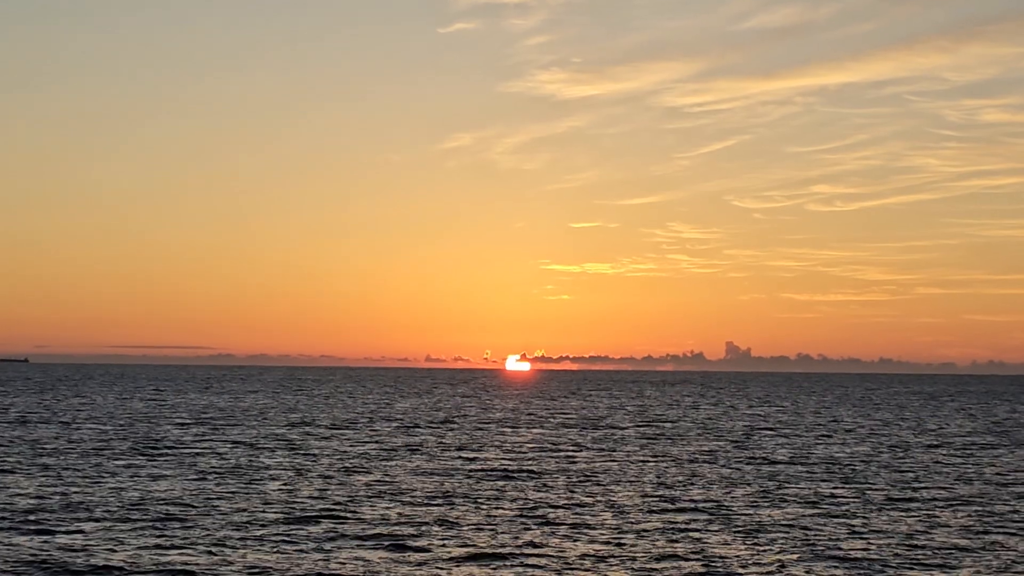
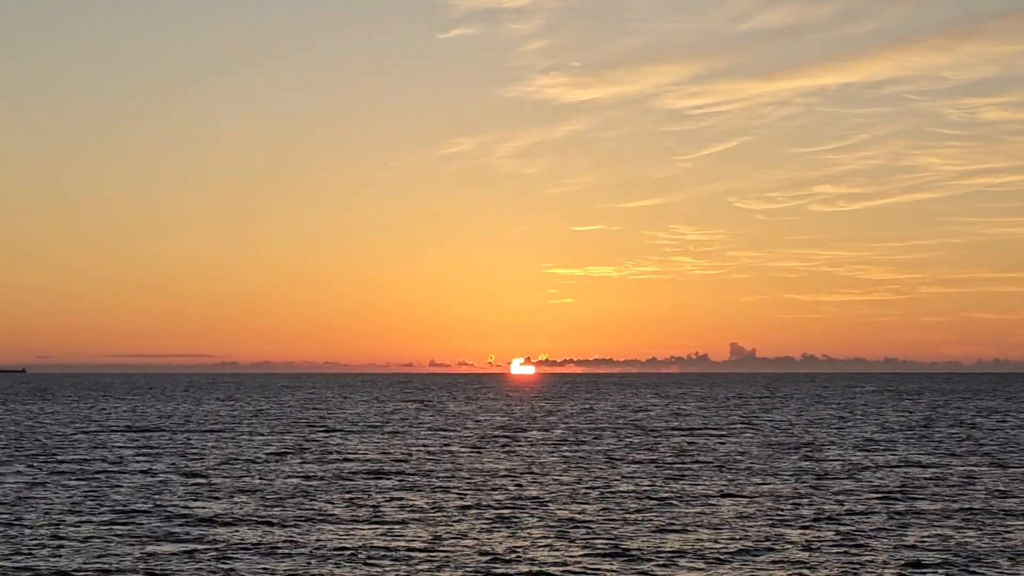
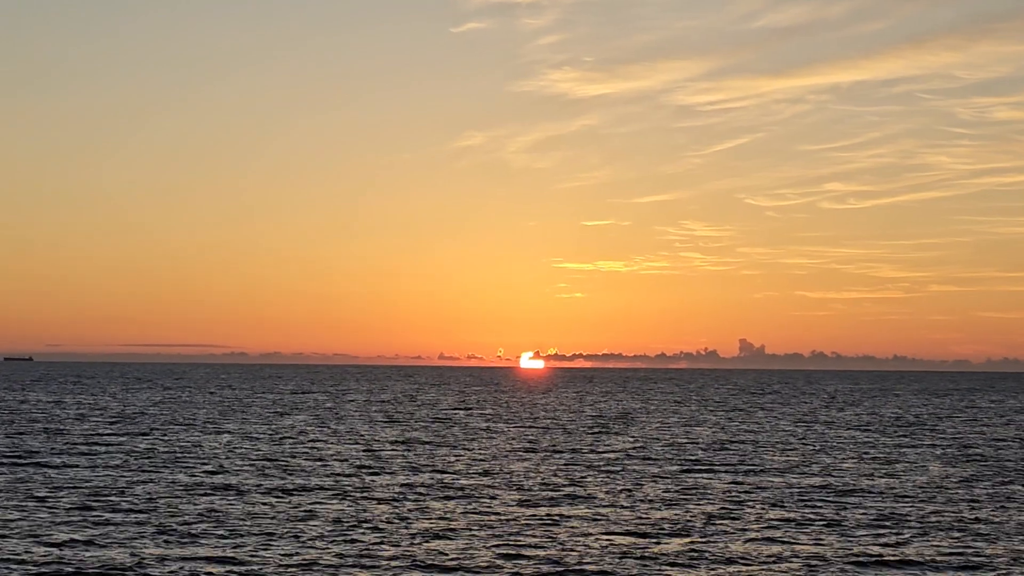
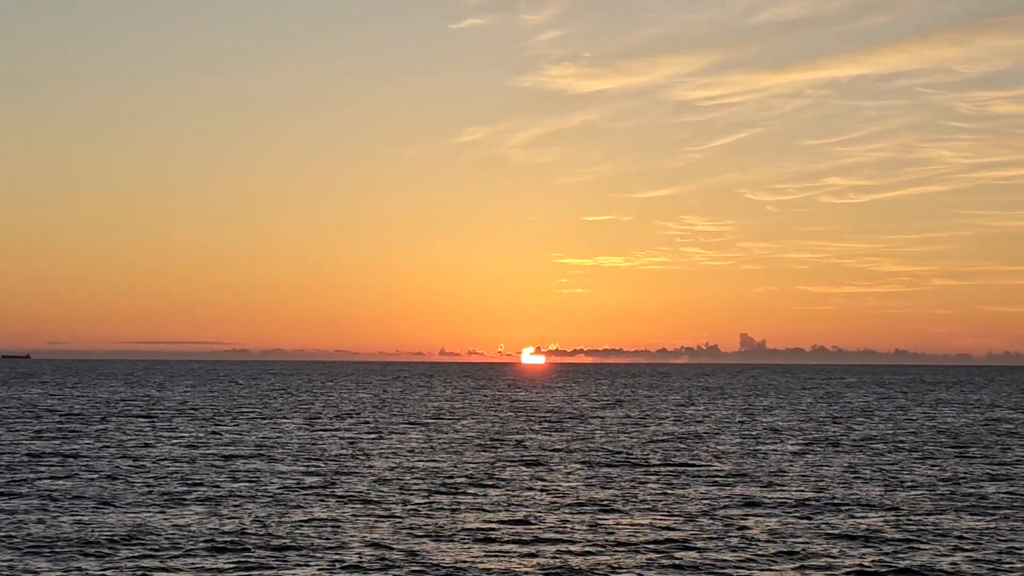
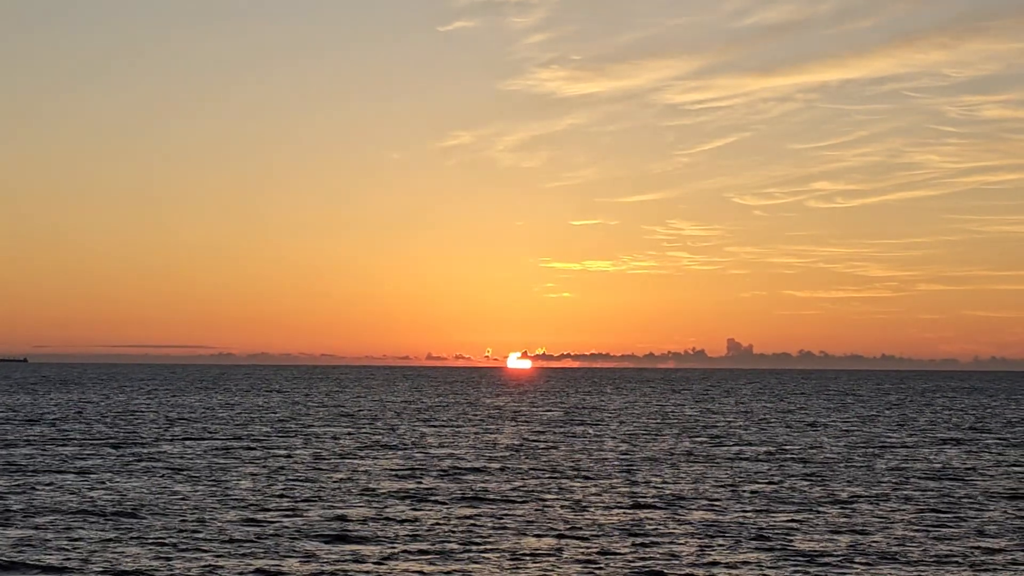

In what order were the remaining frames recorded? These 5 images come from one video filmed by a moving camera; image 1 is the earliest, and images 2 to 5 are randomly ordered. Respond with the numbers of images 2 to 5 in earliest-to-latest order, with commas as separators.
5, 2, 3, 4
